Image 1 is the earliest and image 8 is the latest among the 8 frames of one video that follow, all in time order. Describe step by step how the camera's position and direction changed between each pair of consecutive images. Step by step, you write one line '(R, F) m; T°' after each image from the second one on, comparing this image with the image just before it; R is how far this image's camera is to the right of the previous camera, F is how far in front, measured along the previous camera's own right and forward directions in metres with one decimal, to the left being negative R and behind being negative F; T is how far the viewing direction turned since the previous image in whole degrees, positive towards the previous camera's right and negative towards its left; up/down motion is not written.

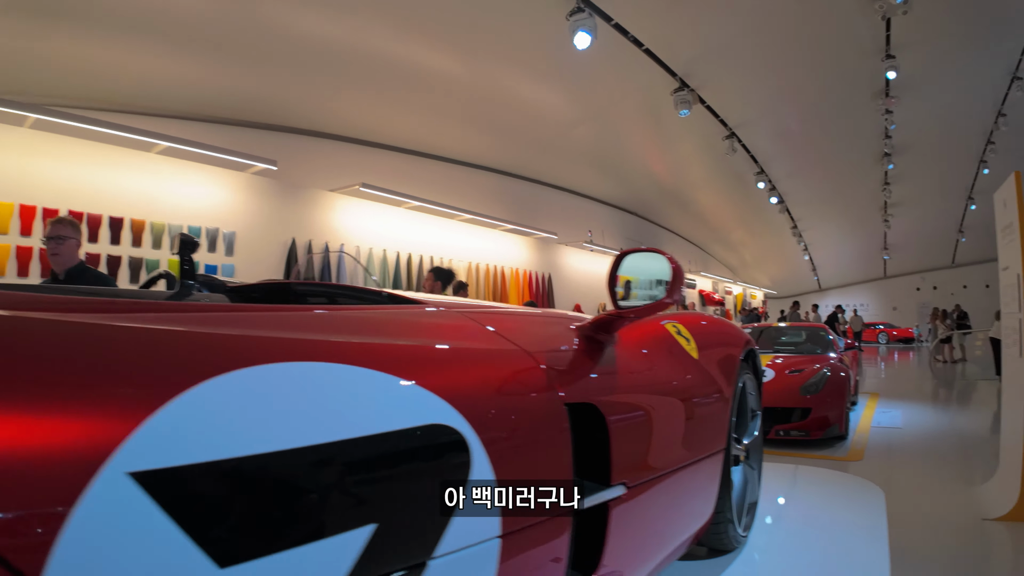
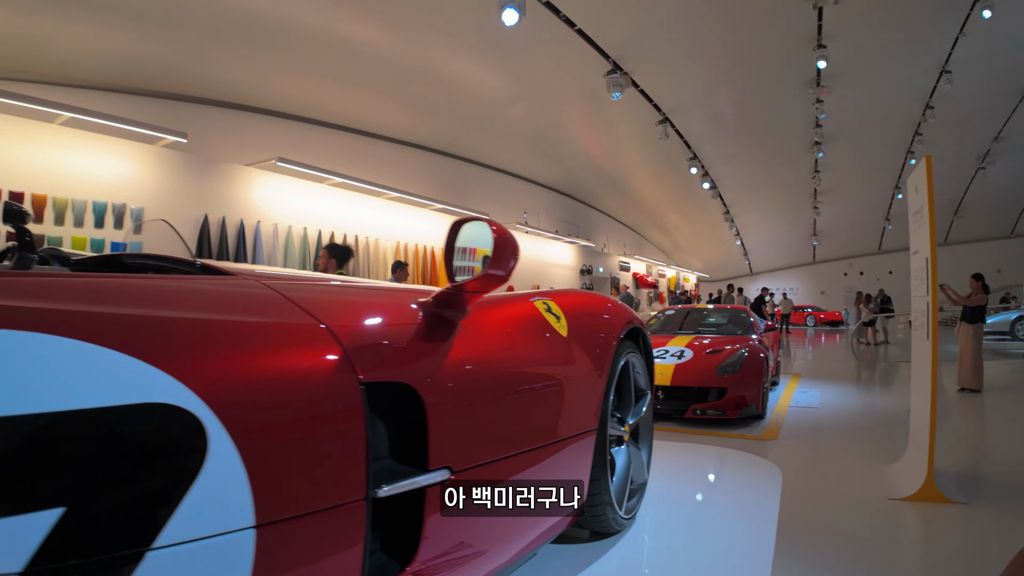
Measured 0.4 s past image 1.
(+0.5, +0.1) m; +3°
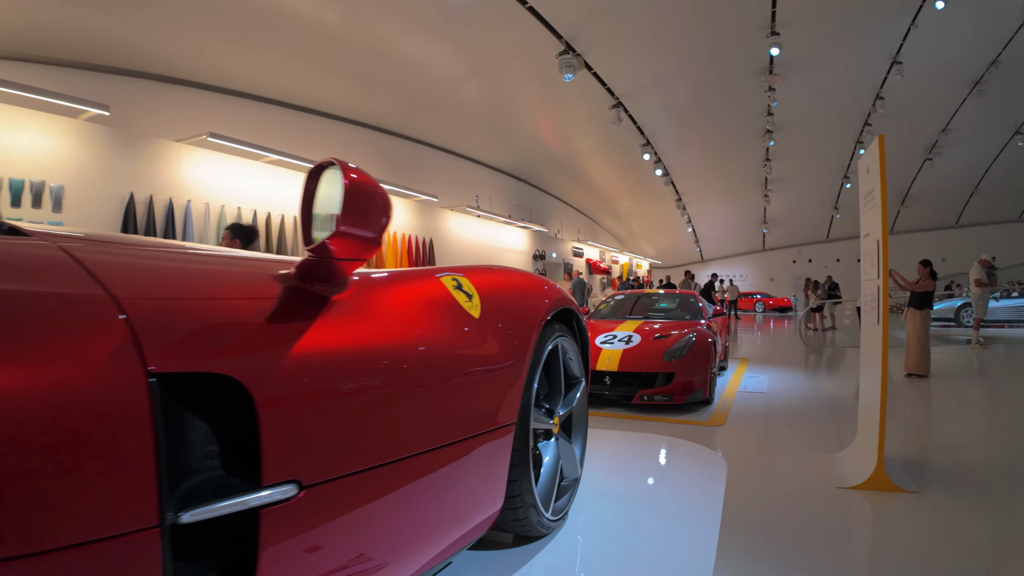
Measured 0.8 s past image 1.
(+0.3, +0.3) m; +3°
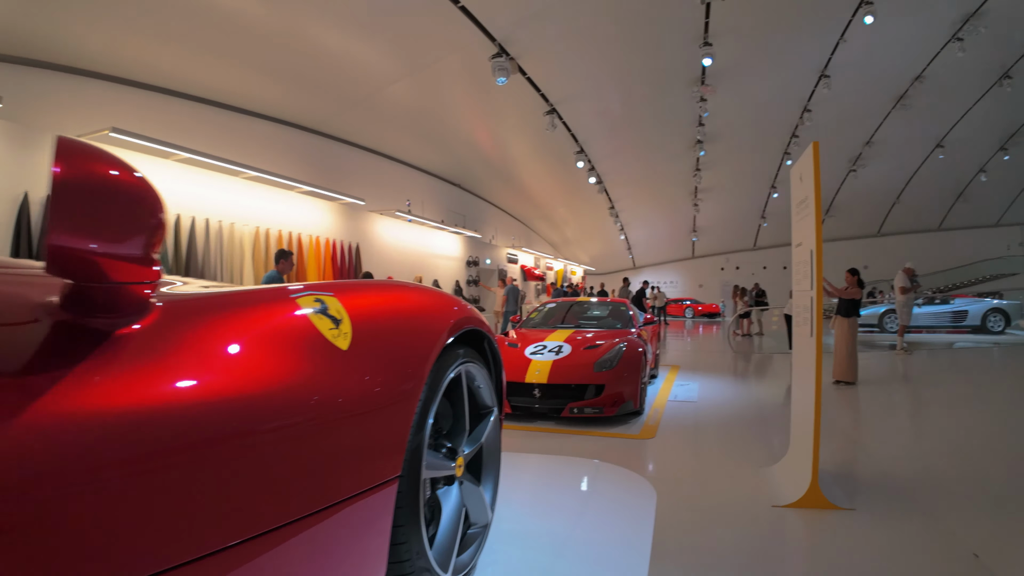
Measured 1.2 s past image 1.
(+0.3, +0.3) m; +5°
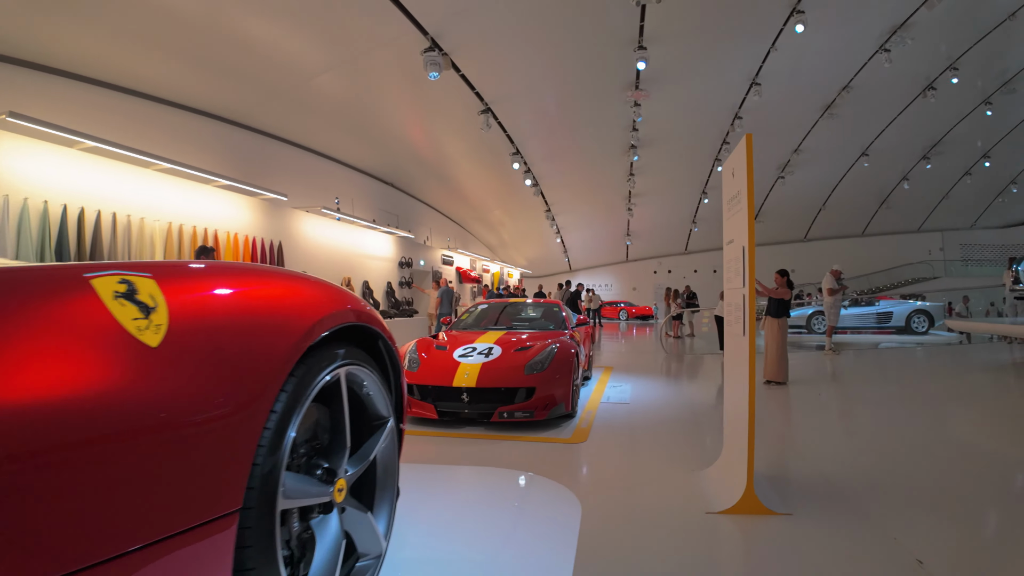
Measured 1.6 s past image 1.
(+0.1, +0.2) m; +7°
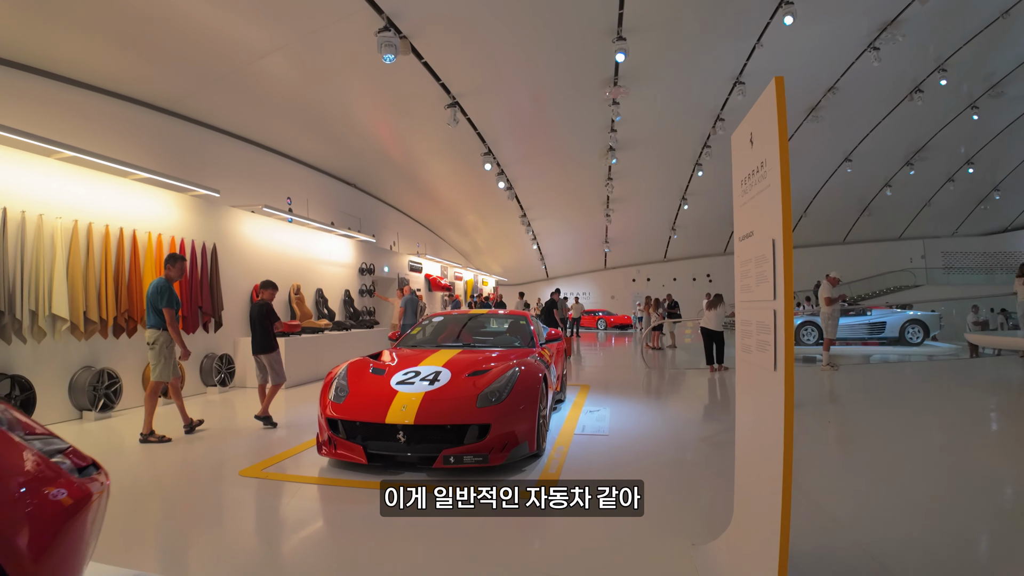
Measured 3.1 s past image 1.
(+0.1, +0.6) m; +2°
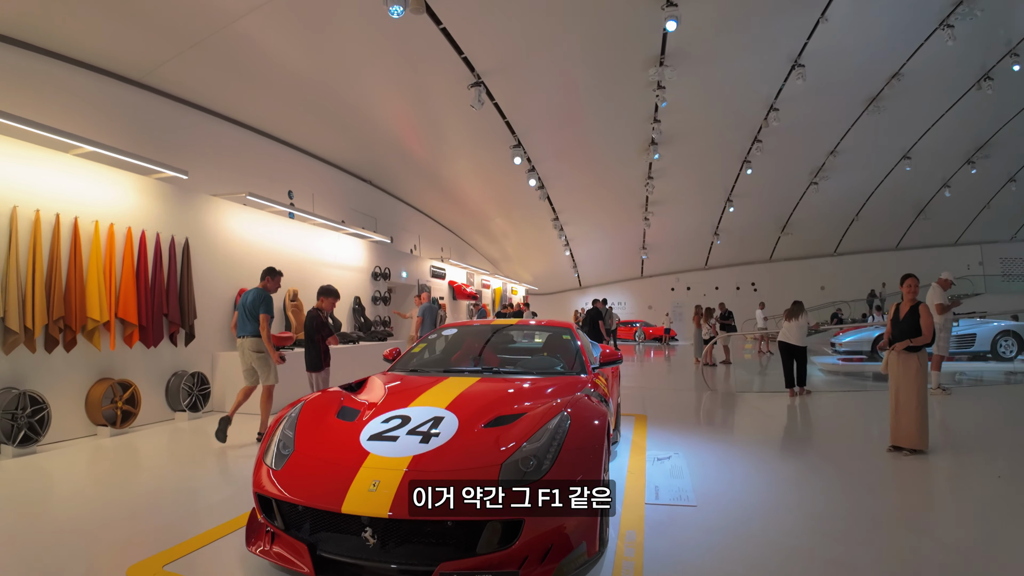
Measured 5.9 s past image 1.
(0.0, +0.9) m; -4°
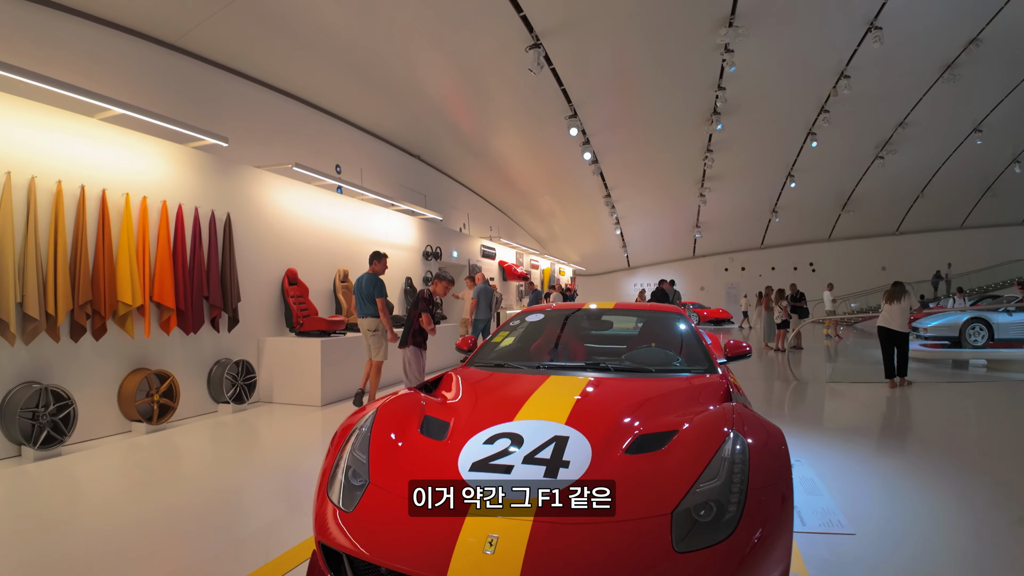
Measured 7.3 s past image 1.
(-0.3, +0.4) m; -5°
